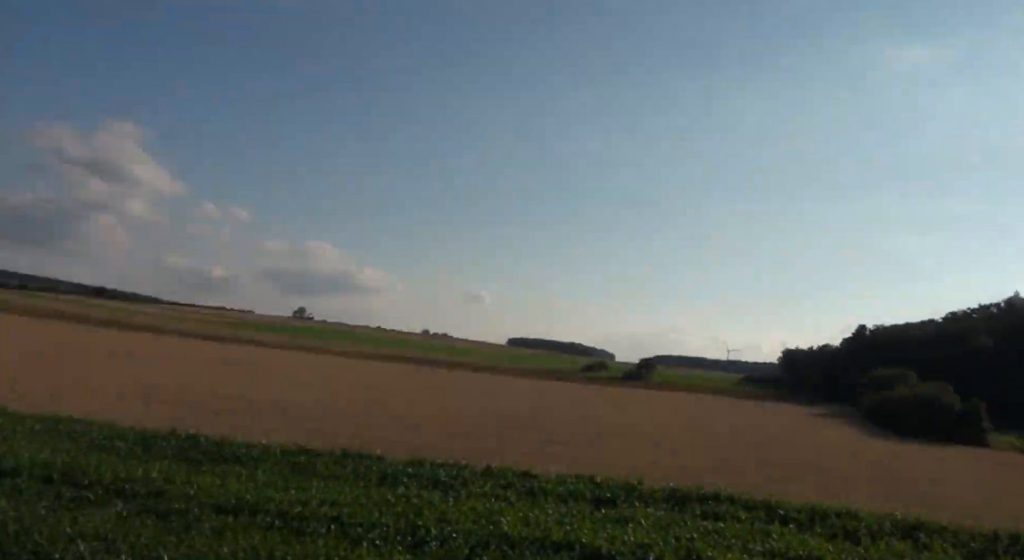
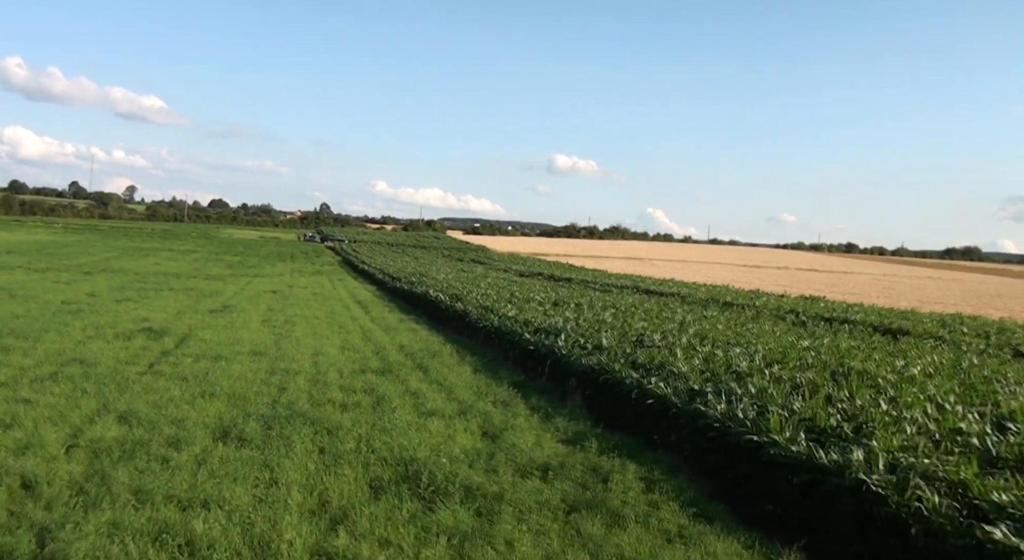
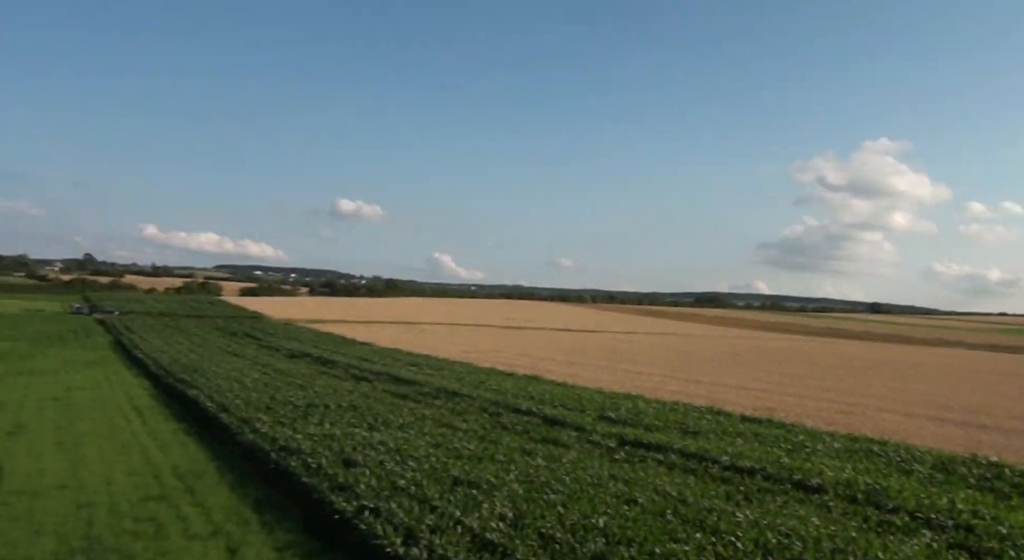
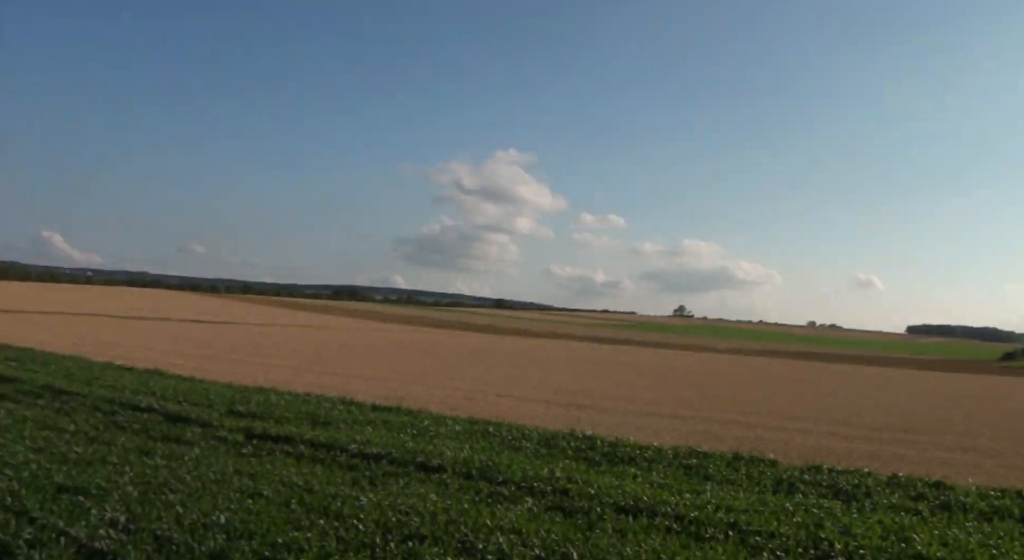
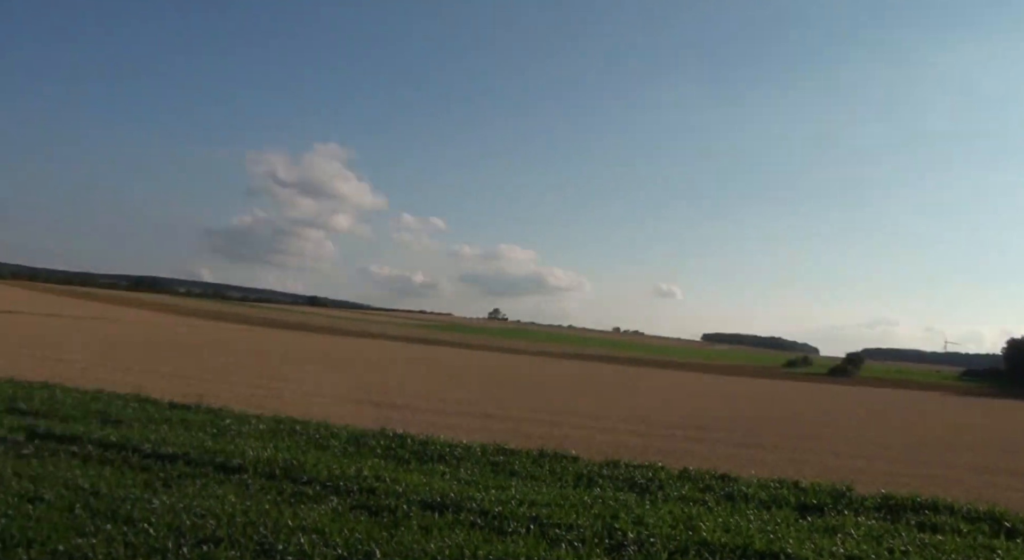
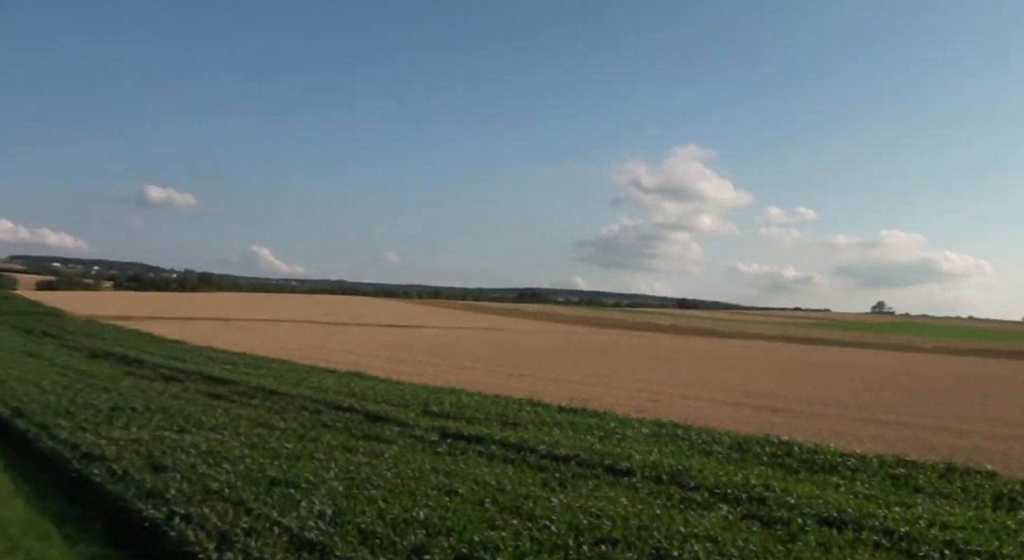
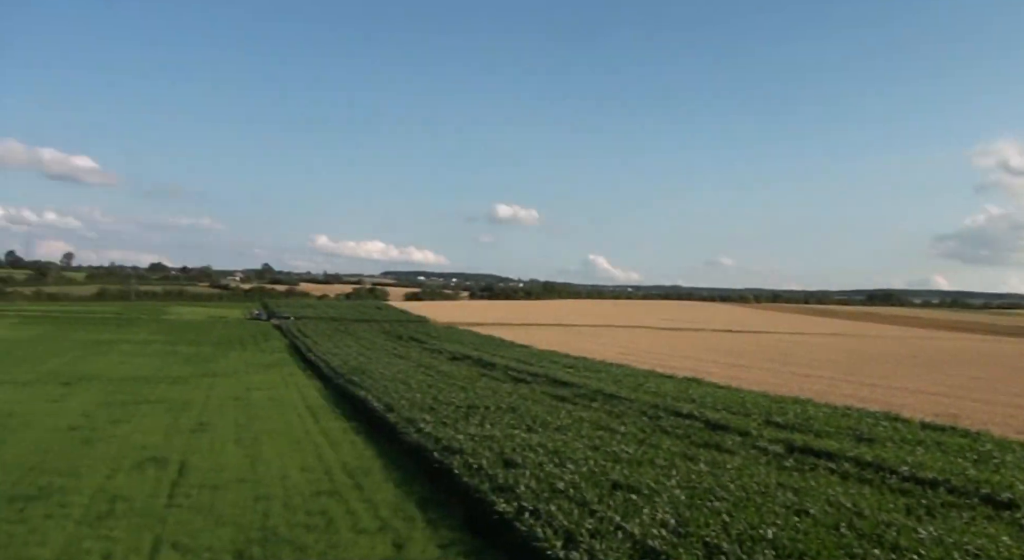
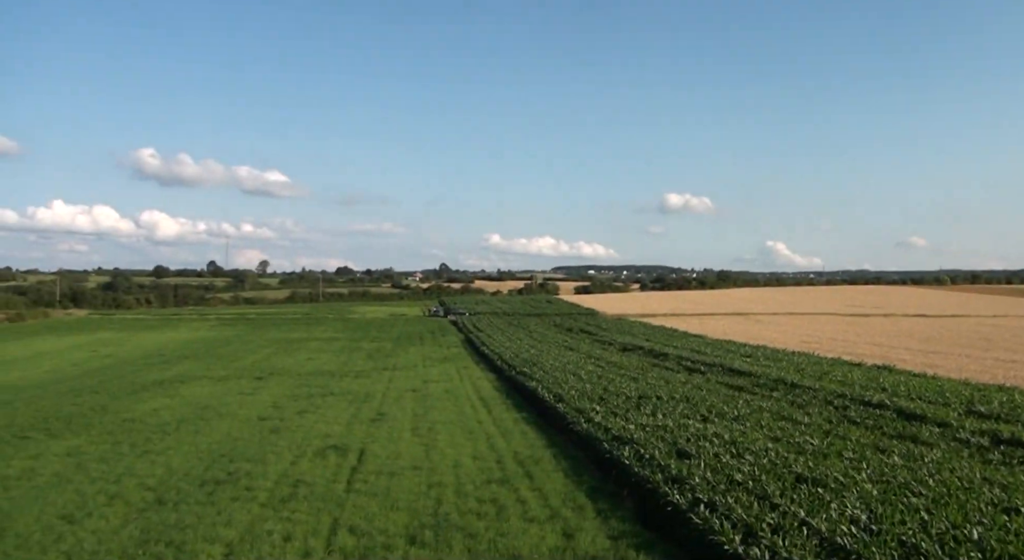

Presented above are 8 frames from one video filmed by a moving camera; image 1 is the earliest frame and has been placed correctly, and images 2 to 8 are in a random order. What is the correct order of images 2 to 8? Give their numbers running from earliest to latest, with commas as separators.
5, 4, 6, 3, 7, 8, 2
